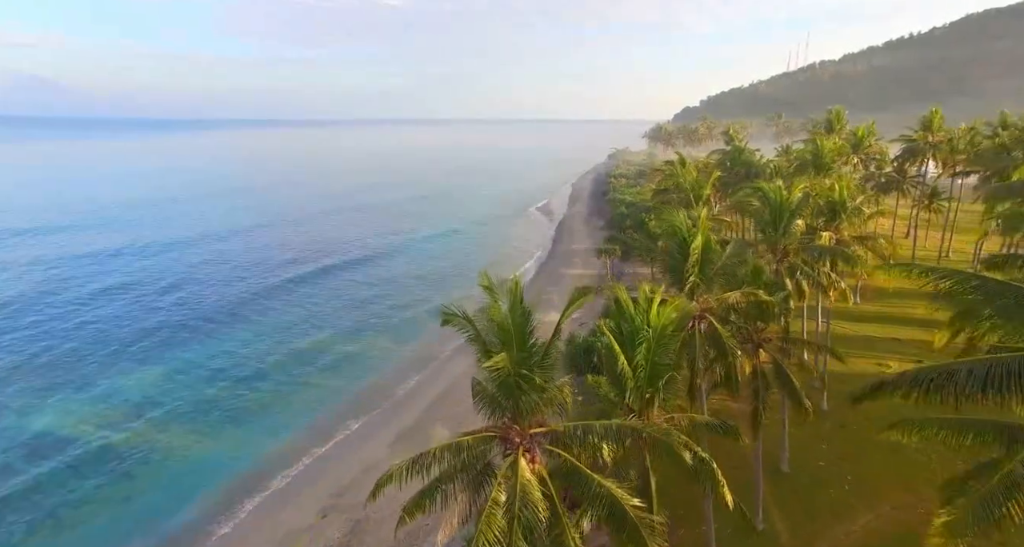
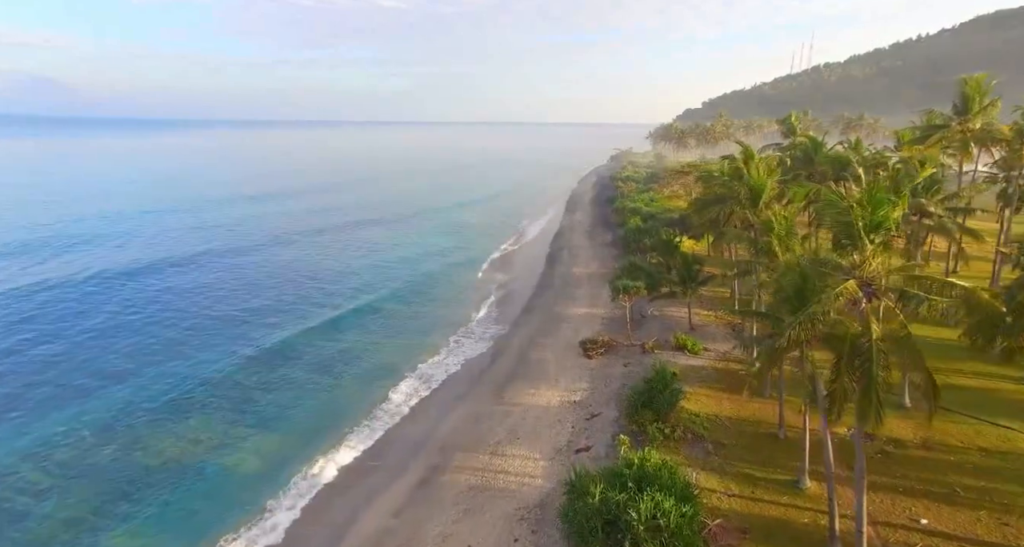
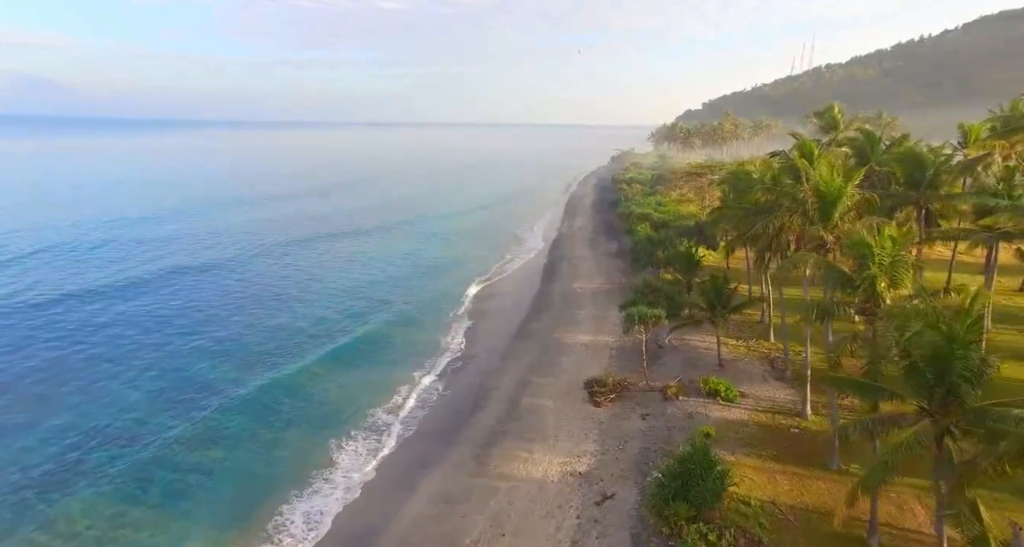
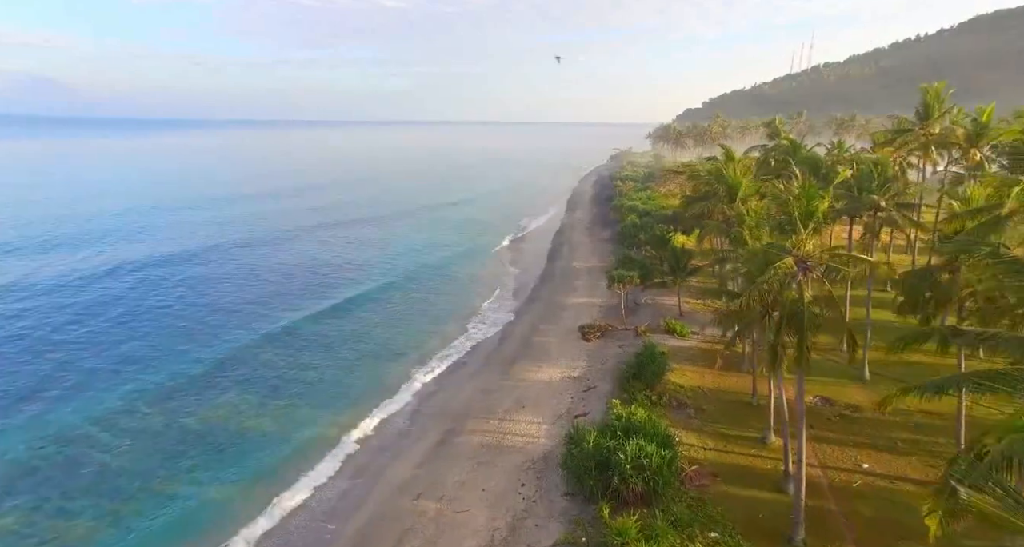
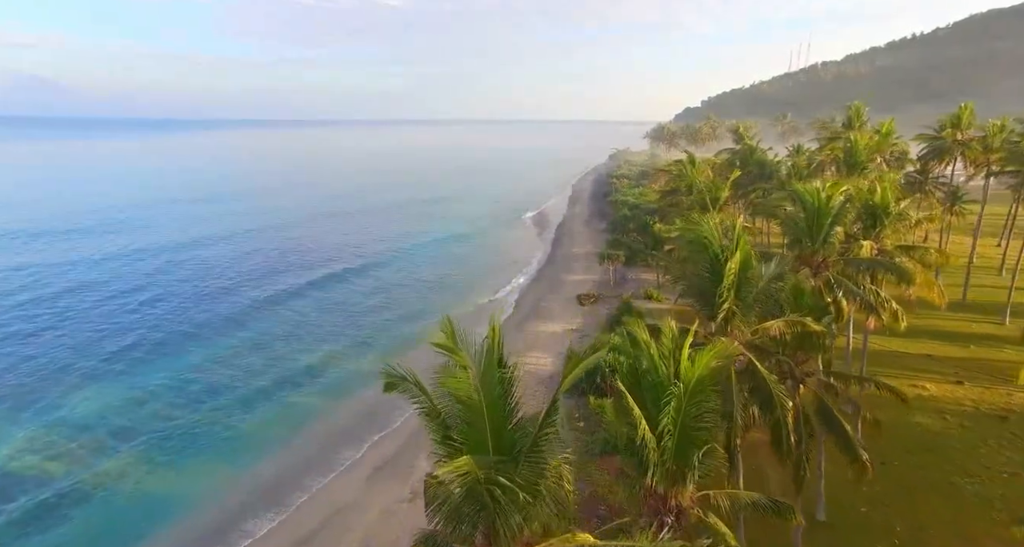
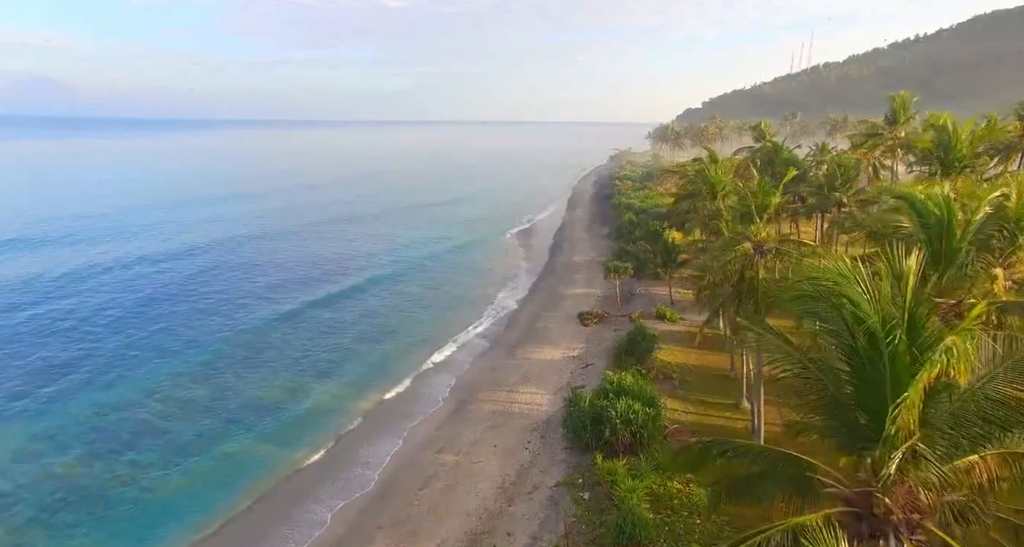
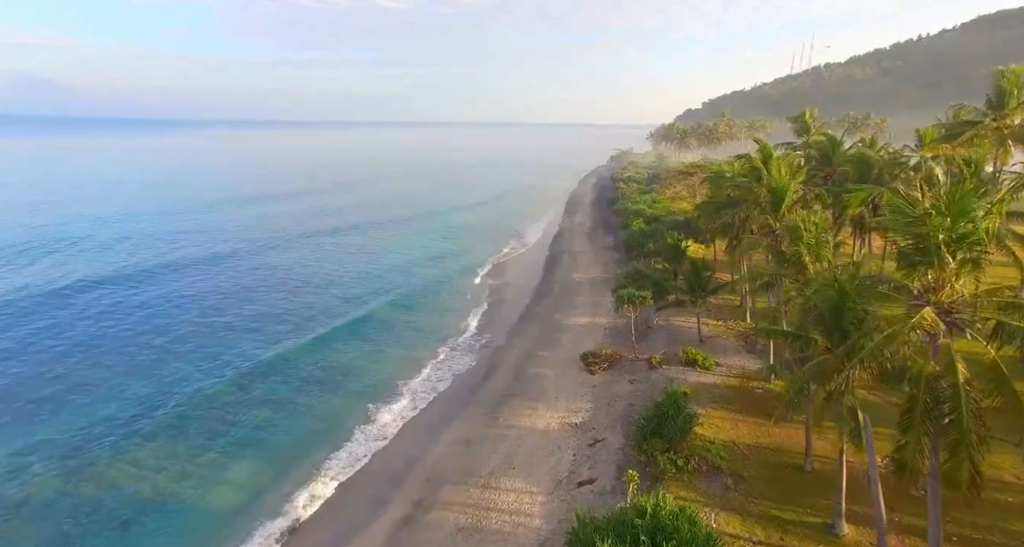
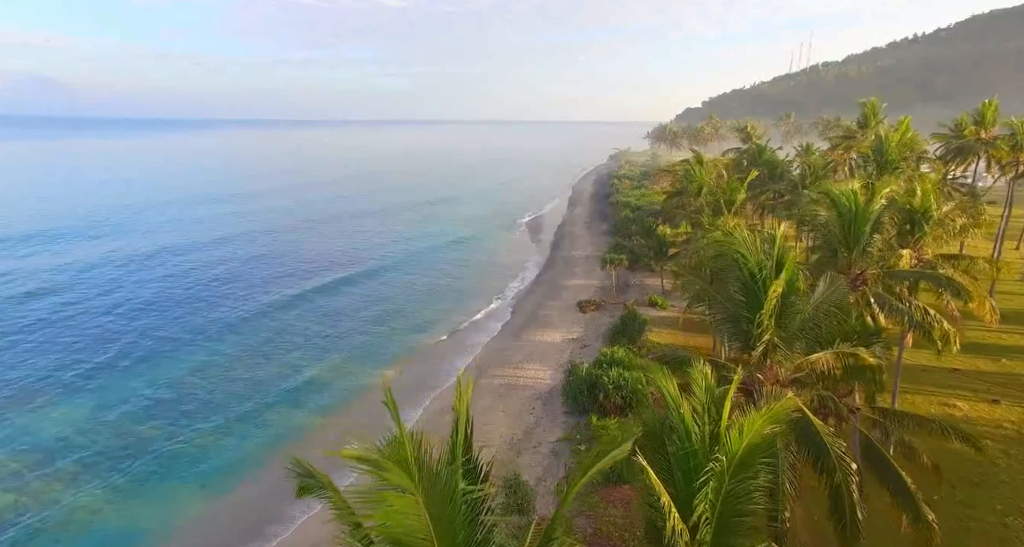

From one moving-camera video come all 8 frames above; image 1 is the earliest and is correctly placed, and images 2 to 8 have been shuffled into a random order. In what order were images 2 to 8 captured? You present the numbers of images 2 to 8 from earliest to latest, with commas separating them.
5, 8, 6, 4, 2, 7, 3
